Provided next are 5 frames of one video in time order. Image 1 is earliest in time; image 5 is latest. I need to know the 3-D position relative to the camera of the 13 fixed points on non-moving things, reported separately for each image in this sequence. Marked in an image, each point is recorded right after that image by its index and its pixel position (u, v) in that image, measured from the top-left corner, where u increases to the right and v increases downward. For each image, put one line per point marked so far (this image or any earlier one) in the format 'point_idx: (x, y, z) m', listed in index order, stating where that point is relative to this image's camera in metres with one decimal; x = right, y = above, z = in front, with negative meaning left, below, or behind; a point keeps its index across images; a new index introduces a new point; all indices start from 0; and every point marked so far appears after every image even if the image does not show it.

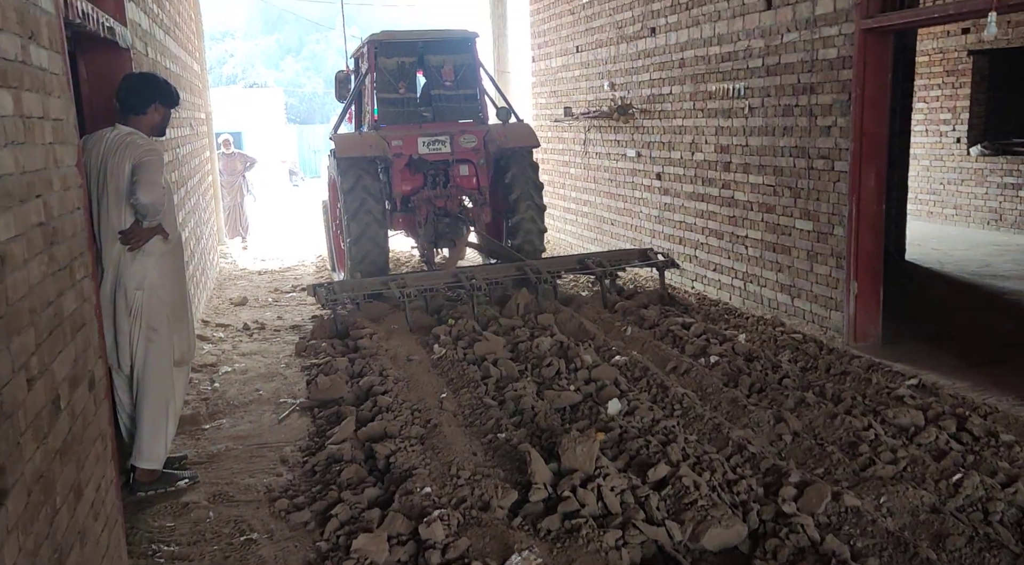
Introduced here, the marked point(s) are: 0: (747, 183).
0: (+1.5, +0.6, +5.6) m
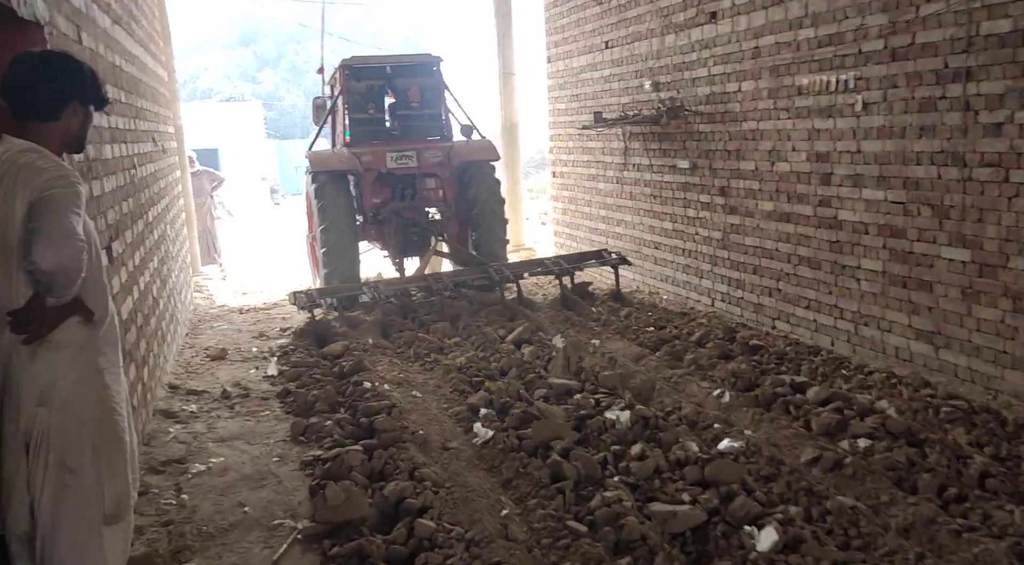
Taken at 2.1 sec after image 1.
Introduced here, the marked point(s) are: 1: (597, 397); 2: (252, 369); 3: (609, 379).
0: (+1.8, +0.4, +4.5) m
1: (+0.4, -0.5, +4.2) m
2: (-1.6, -0.5, +5.4) m
3: (+0.5, -0.5, +4.4) m
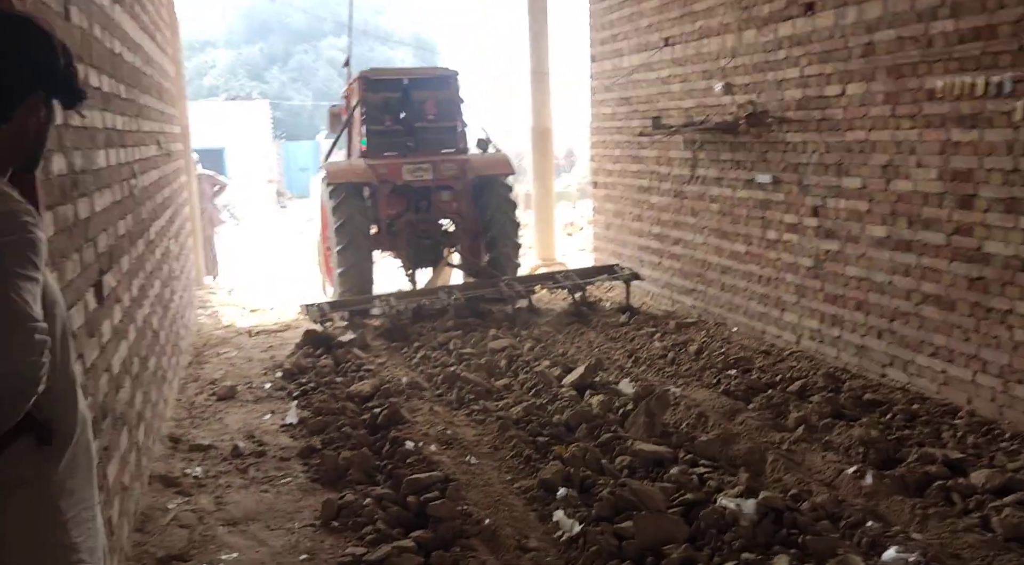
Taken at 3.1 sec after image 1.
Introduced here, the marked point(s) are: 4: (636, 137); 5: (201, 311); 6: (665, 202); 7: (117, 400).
0: (+2.1, +0.2, +3.6) m
1: (+0.7, -0.7, +3.3) m
2: (-1.3, -0.7, +4.6) m
3: (+0.8, -0.7, +3.6) m
4: (+1.0, +1.2, +7.2) m
5: (-2.9, -0.3, +8.1) m
6: (+1.2, +0.6, +6.8) m
7: (-1.3, -0.4, +2.9) m
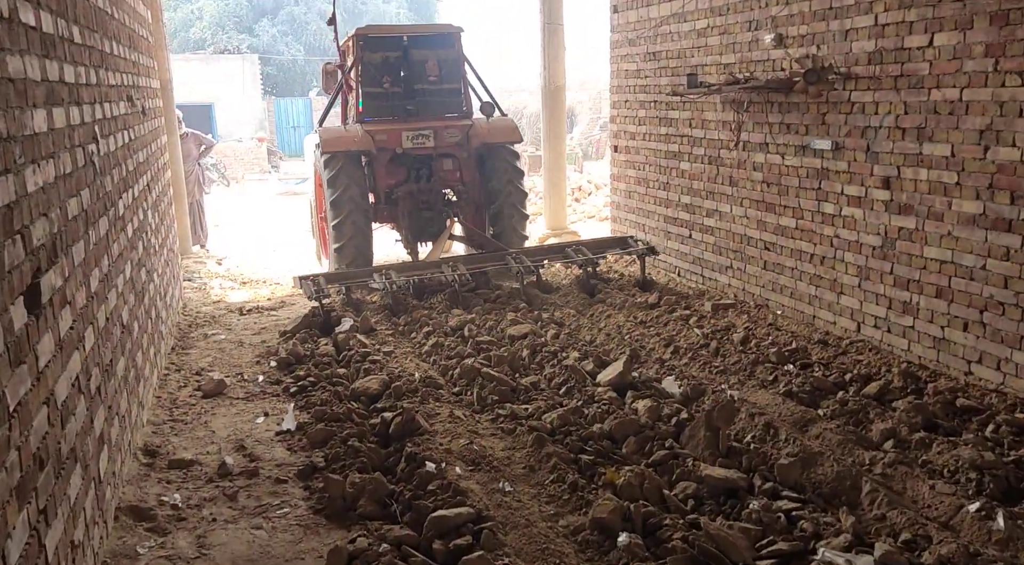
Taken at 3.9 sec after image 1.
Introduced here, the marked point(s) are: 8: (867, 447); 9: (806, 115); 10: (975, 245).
0: (+2.2, +0.2, +3.0) m
1: (+0.9, -0.7, +2.8) m
2: (-1.2, -0.6, +4.0) m
3: (+0.9, -0.6, +3.0) m
4: (+1.1, +1.4, +6.5) m
5: (-2.8, 0.0, +7.4) m
6: (+1.3, +0.8, +6.2) m
7: (-1.2, -0.4, +2.3) m
8: (+1.3, -0.6, +3.2) m
9: (+1.7, +0.9, +4.9) m
10: (+2.0, +0.1, +3.8) m
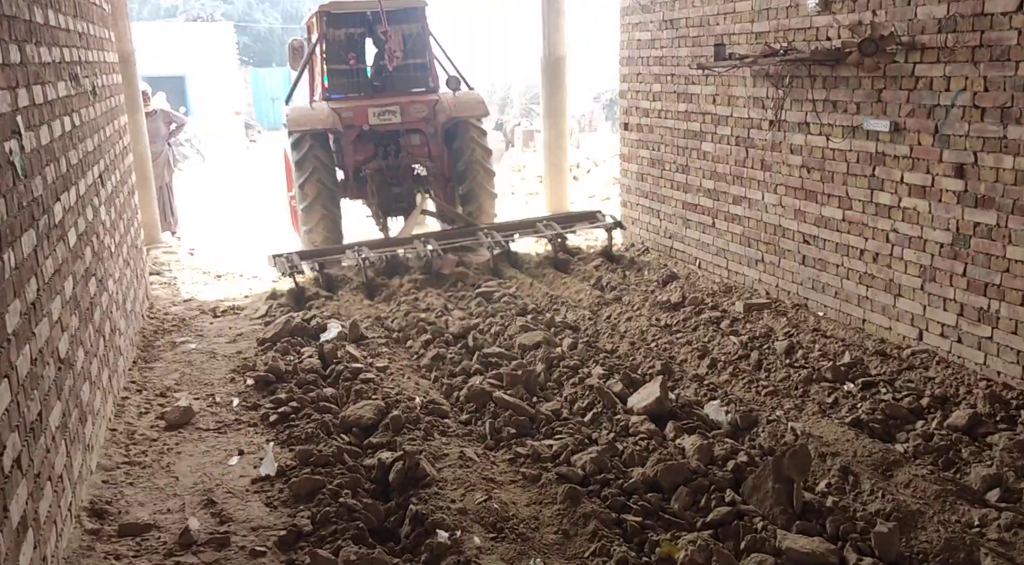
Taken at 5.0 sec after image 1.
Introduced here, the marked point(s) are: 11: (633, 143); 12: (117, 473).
0: (+2.3, +0.2, +2.4) m
1: (+1.0, -0.8, +2.2) m
2: (-1.1, -0.7, +3.4) m
3: (+1.0, -0.7, +2.4) m
4: (+1.2, +1.4, +5.8) m
5: (-2.7, 0.0, +6.8) m
6: (+1.4, +0.8, +5.6) m
7: (-1.1, -0.5, +1.6) m
8: (+1.4, -0.7, +2.7) m
9: (+1.7, +0.9, +4.3) m
10: (+2.1, +0.1, +3.2) m
11: (+0.9, +1.1, +6.7) m
12: (-1.5, -0.7, +3.2) m
